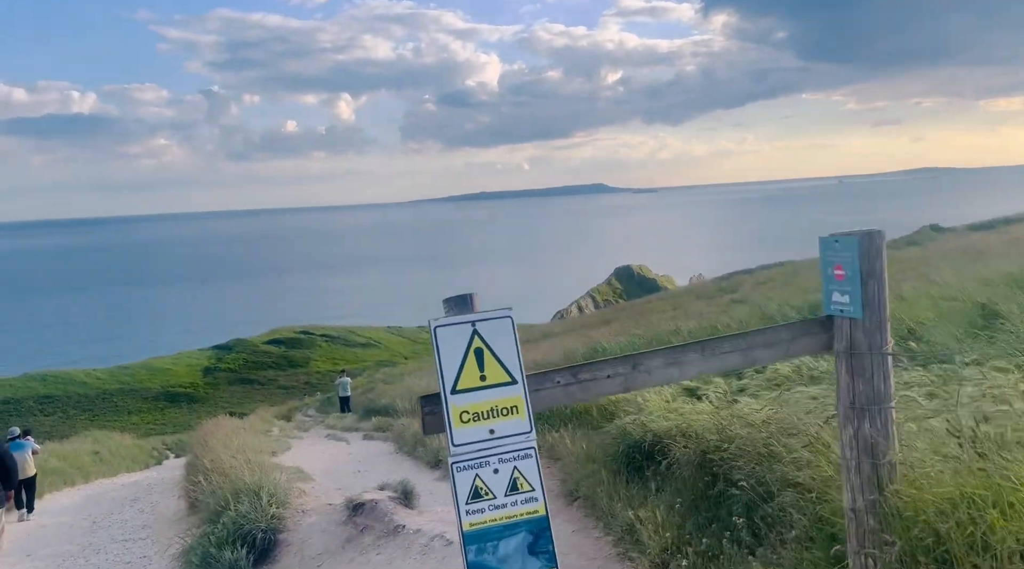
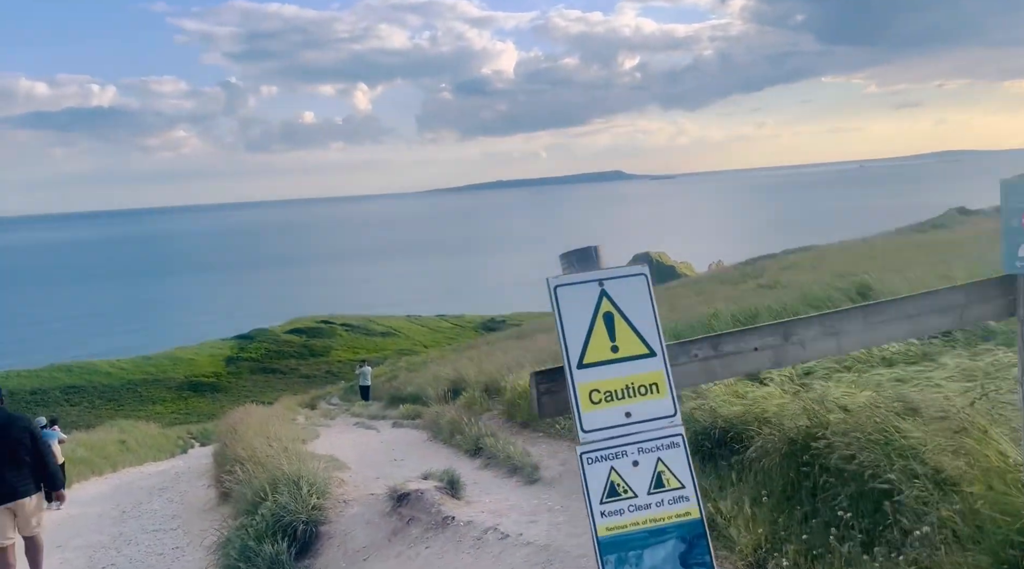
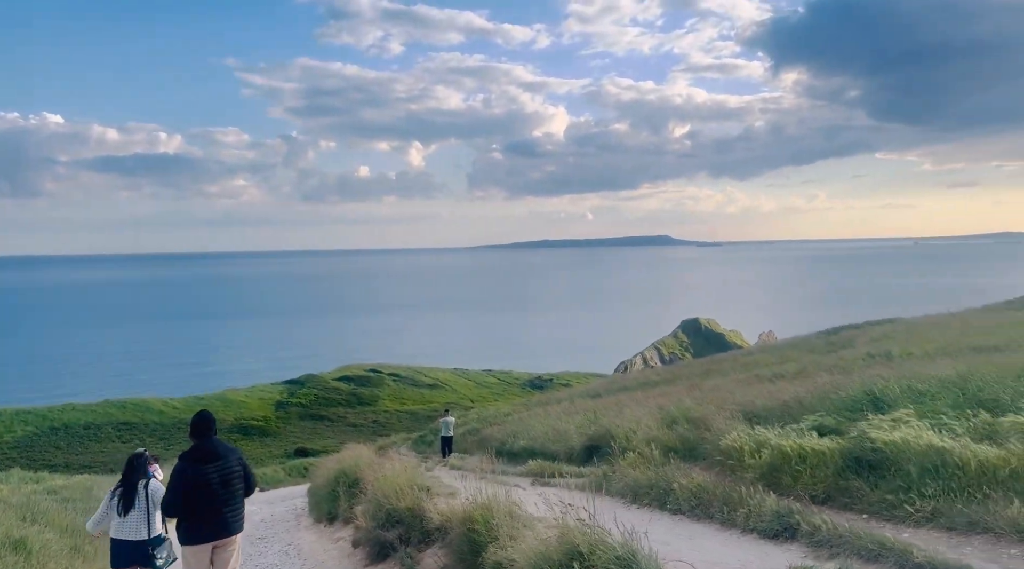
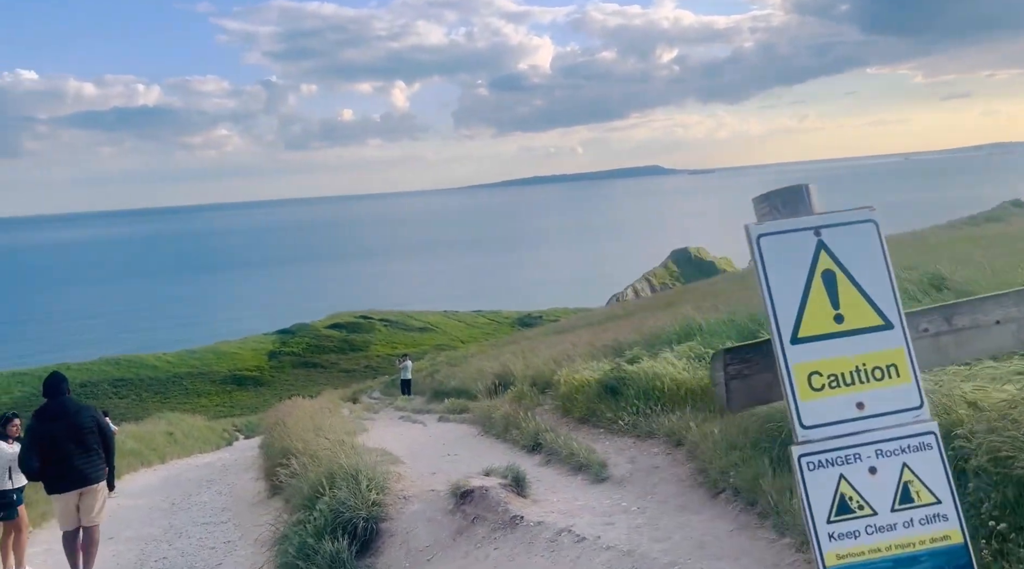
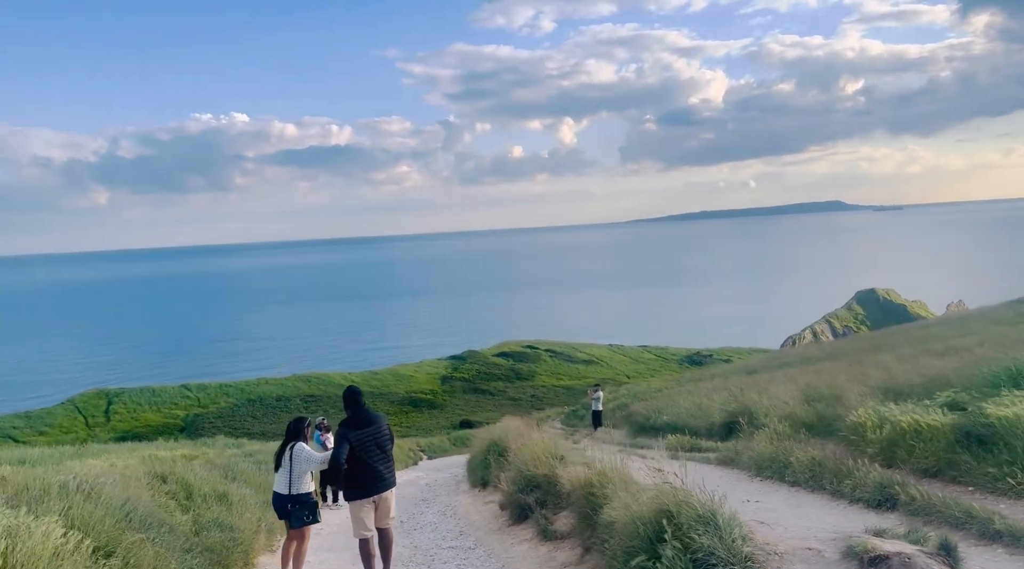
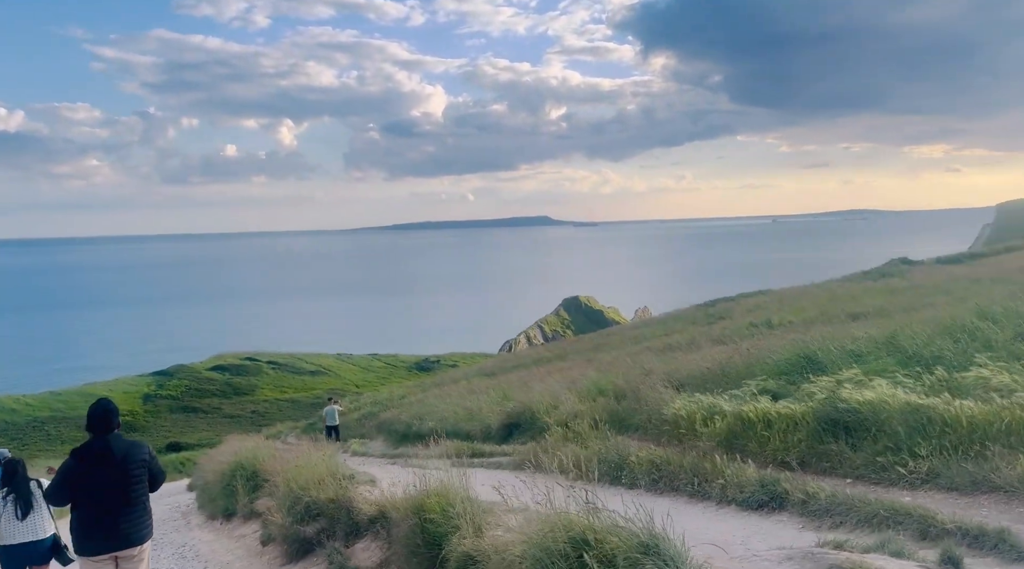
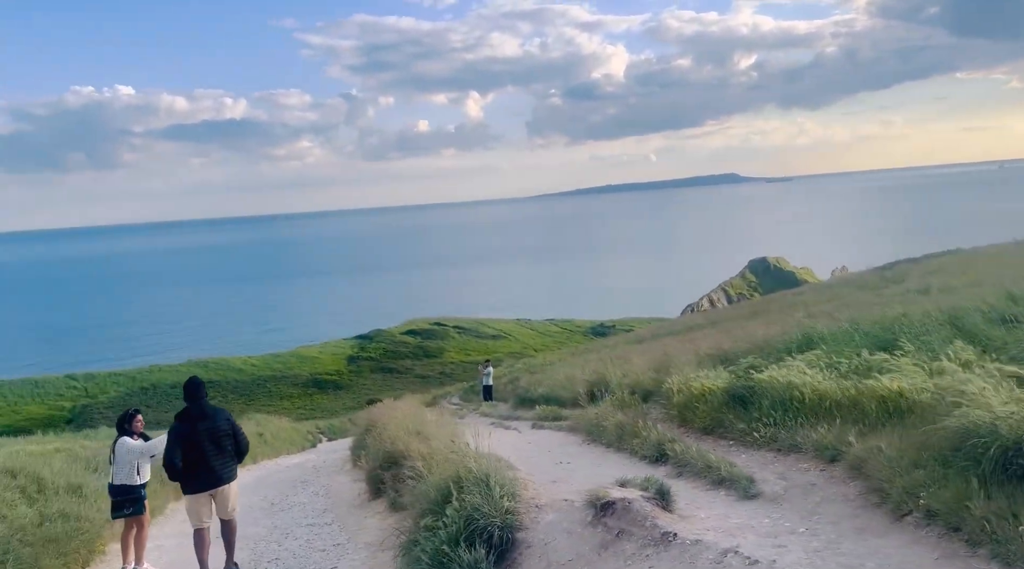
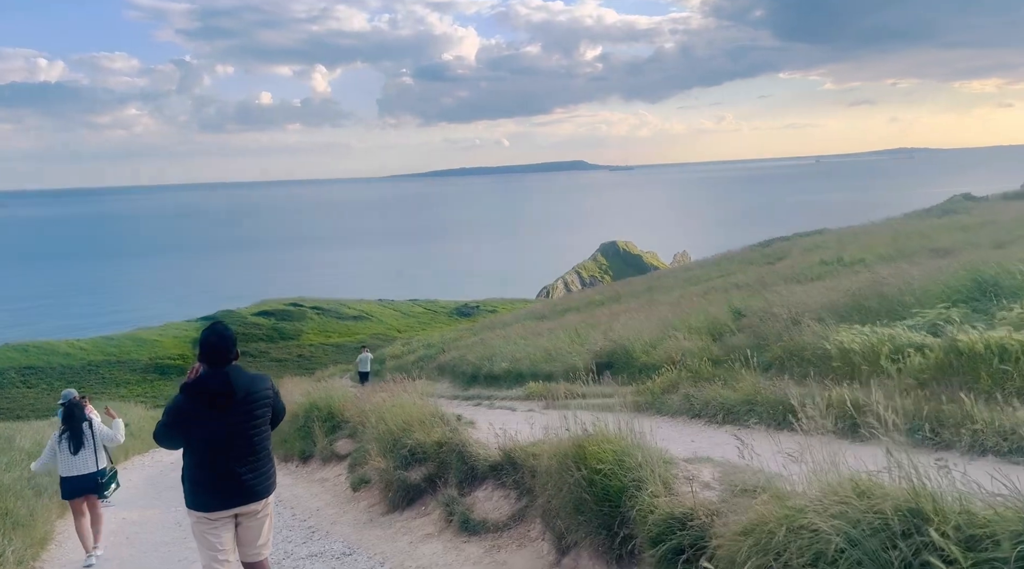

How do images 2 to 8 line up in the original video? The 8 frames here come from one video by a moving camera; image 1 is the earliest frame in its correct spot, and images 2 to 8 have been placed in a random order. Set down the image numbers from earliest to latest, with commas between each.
2, 4, 7, 5, 3, 6, 8
